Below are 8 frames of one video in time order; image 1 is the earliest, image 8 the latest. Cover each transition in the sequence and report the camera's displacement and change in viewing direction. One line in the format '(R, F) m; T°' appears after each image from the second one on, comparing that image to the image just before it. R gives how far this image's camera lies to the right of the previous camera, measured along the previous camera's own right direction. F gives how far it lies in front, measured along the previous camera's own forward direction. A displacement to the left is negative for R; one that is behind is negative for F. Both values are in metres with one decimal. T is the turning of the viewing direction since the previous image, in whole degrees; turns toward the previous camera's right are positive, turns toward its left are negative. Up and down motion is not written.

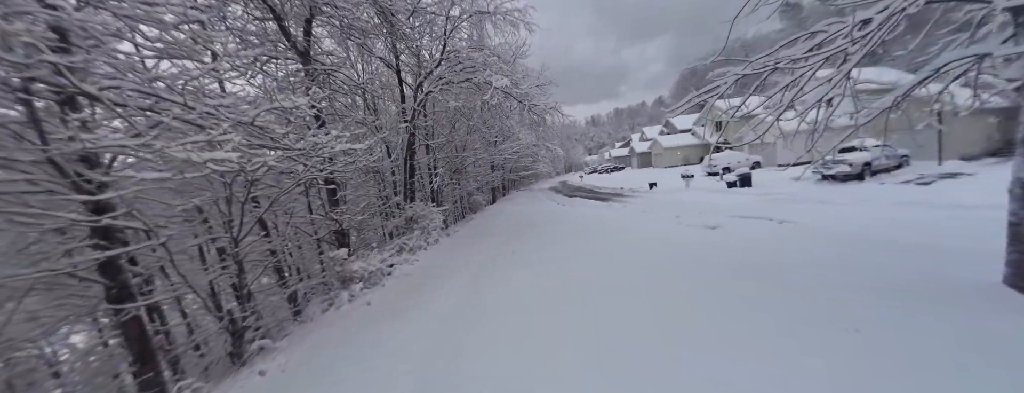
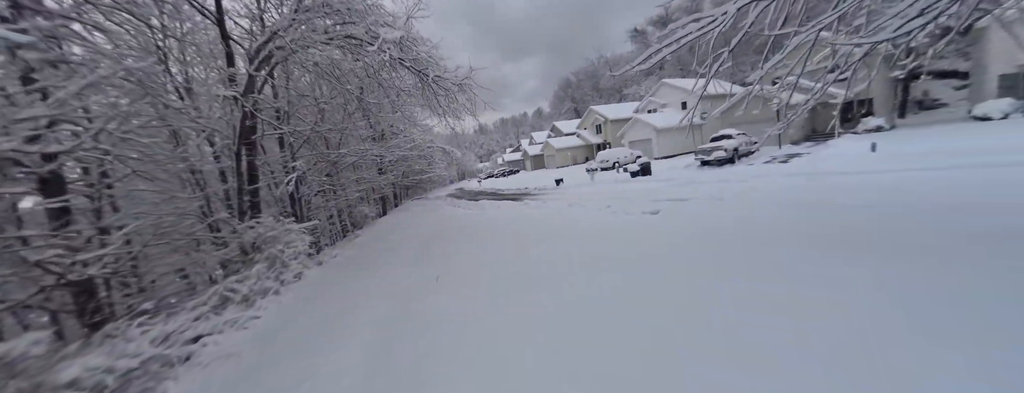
(-0.4, +1.9) m; +22°
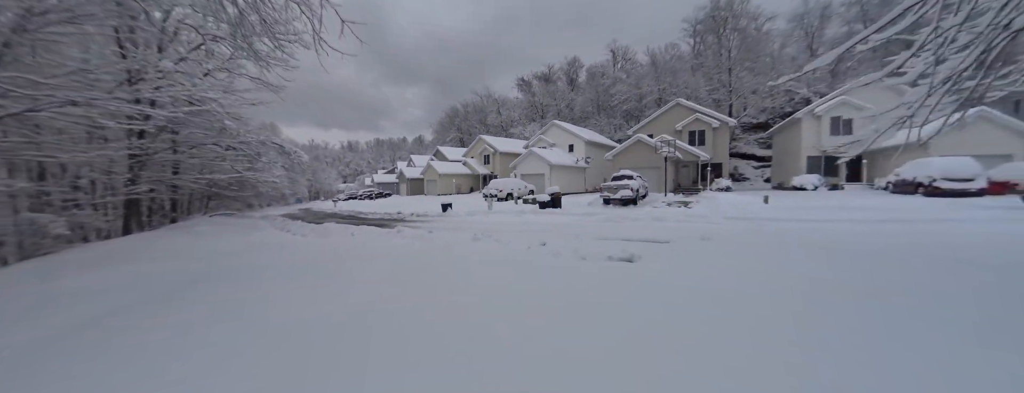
(-0.1, +2.6) m; +25°
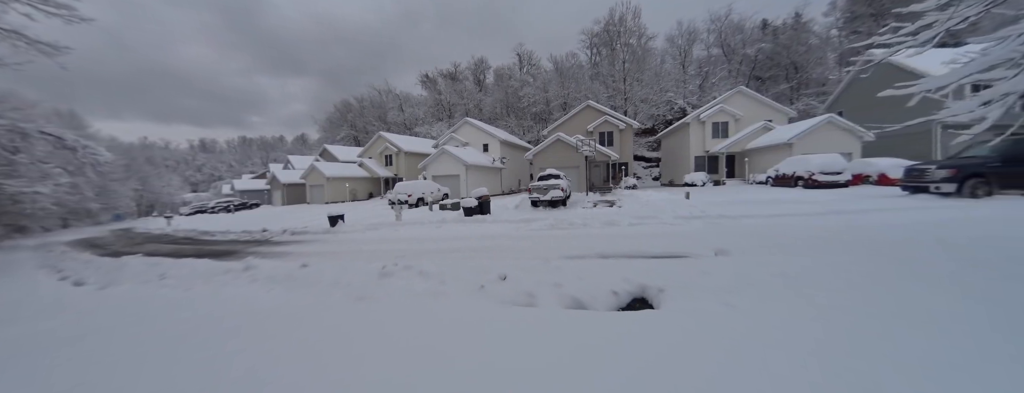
(-0.2, +1.4) m; +19°
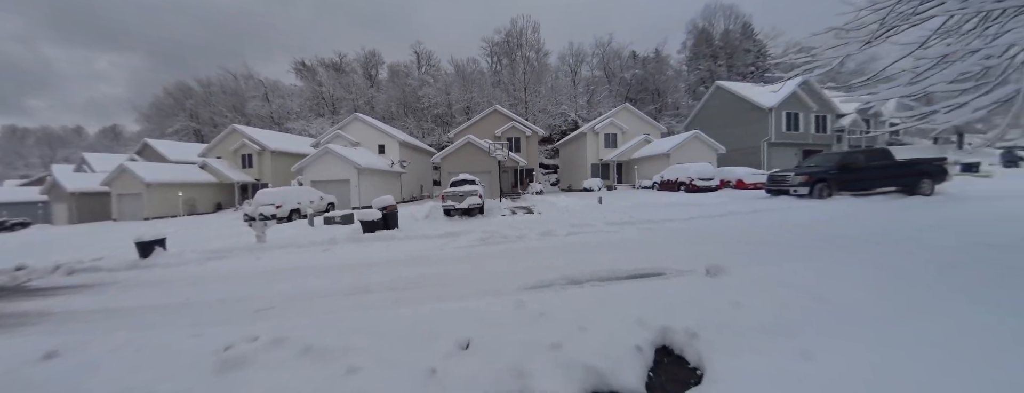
(-0.3, +0.8) m; +20°
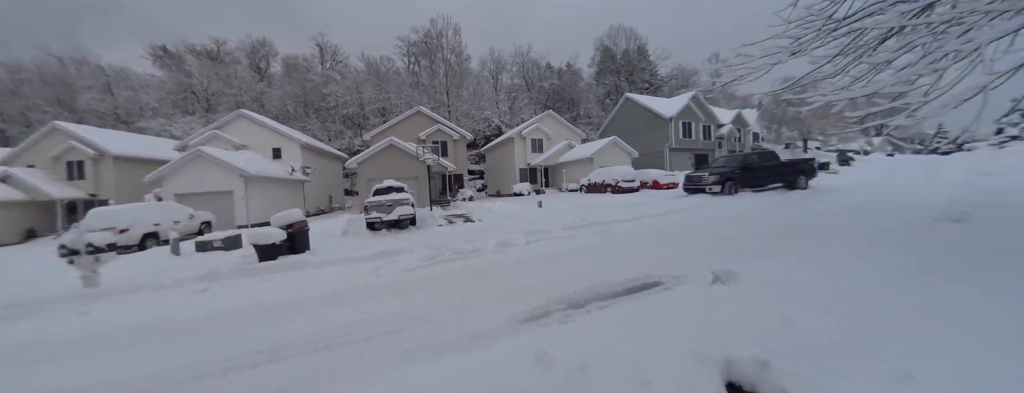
(-0.4, +0.5) m; +15°
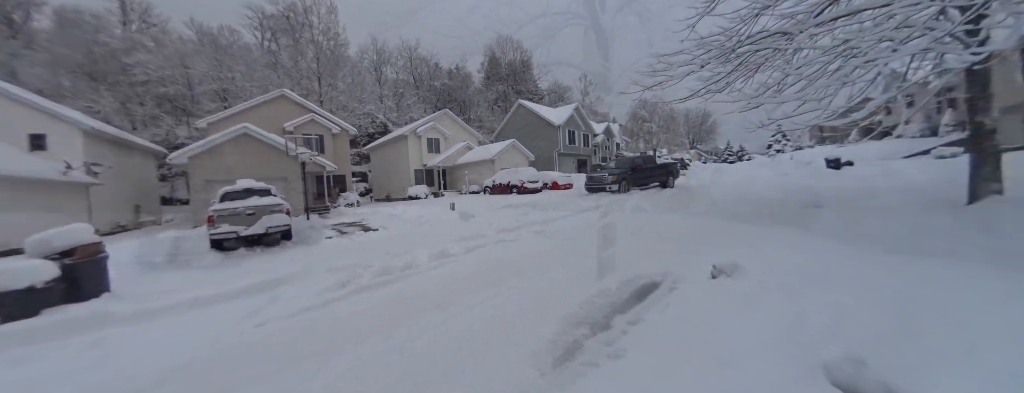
(-0.6, +0.6) m; +21°
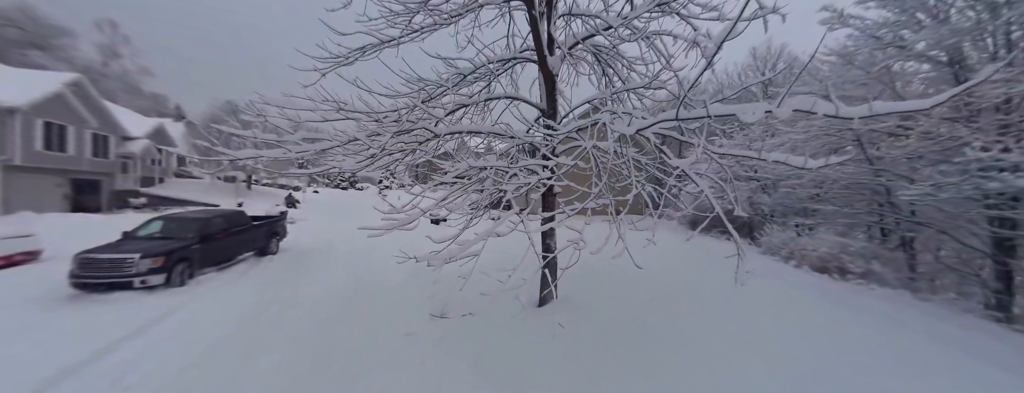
(-0.3, +0.2) m; +15°
